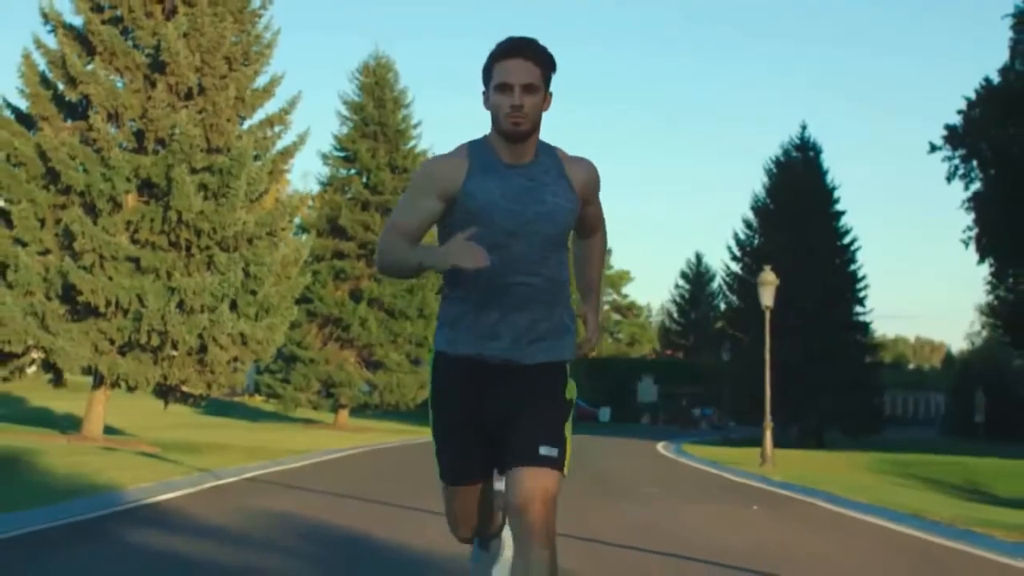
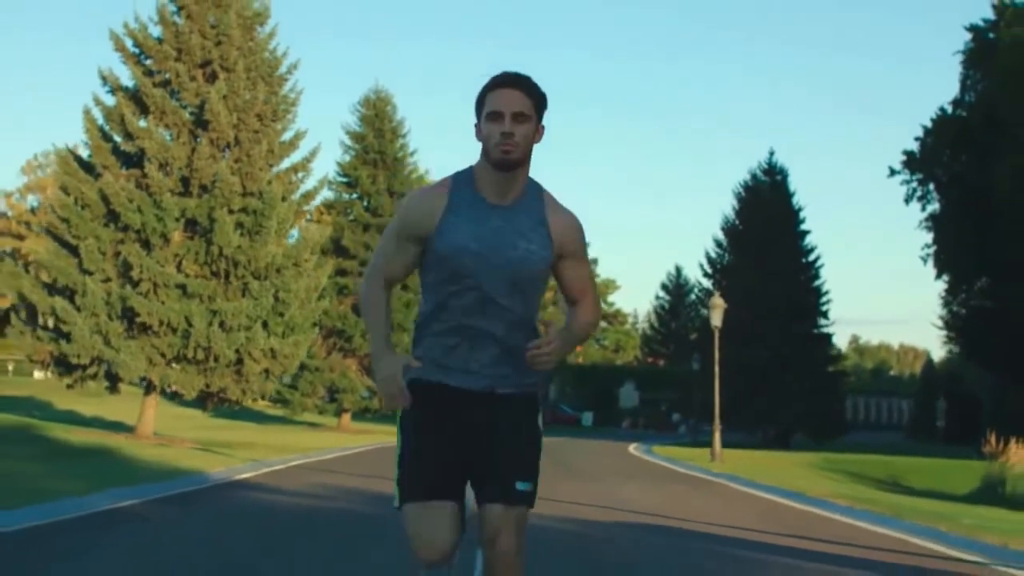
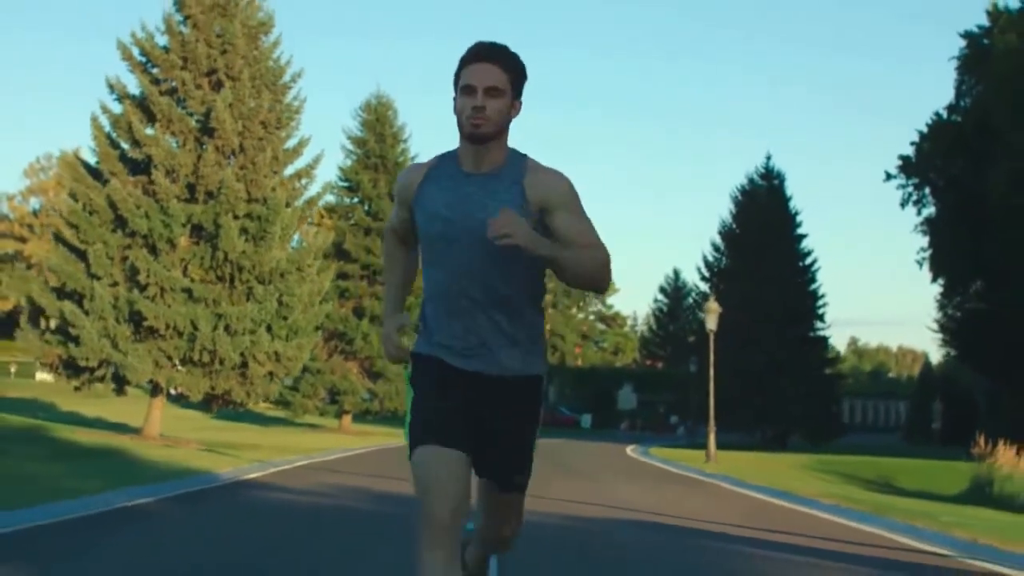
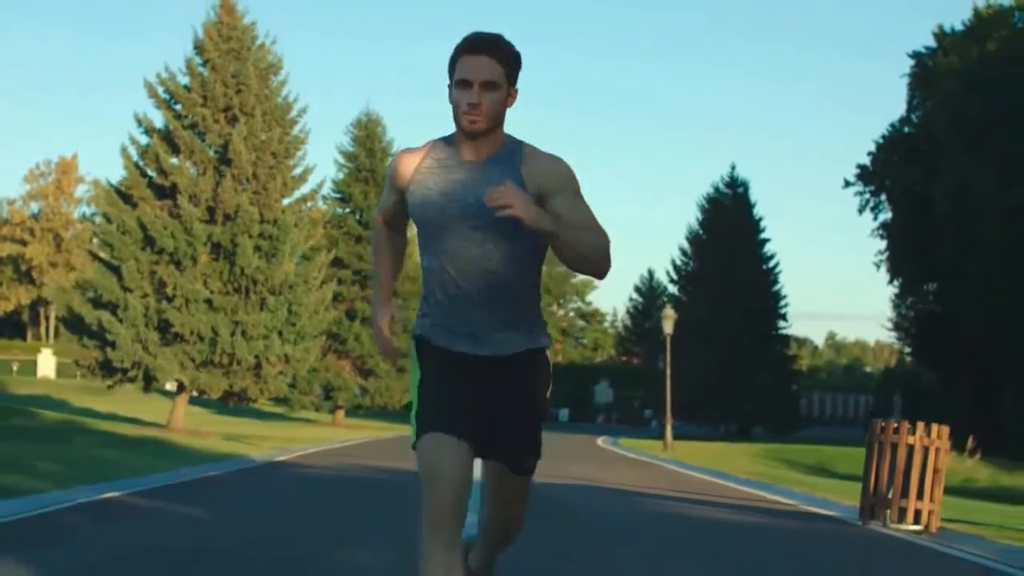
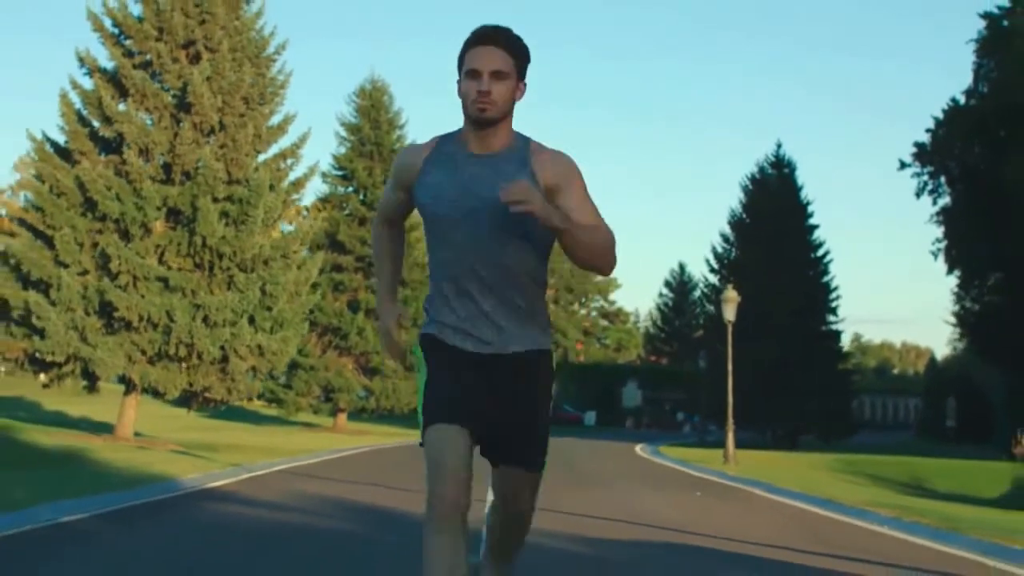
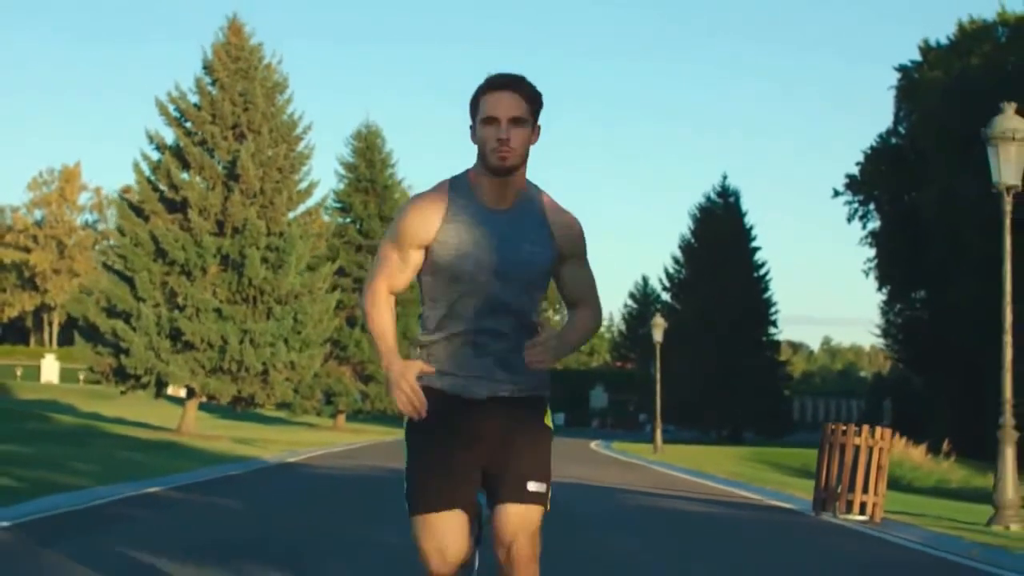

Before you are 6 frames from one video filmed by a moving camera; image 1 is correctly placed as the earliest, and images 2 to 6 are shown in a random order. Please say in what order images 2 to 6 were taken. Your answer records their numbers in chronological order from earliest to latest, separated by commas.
5, 2, 3, 4, 6
